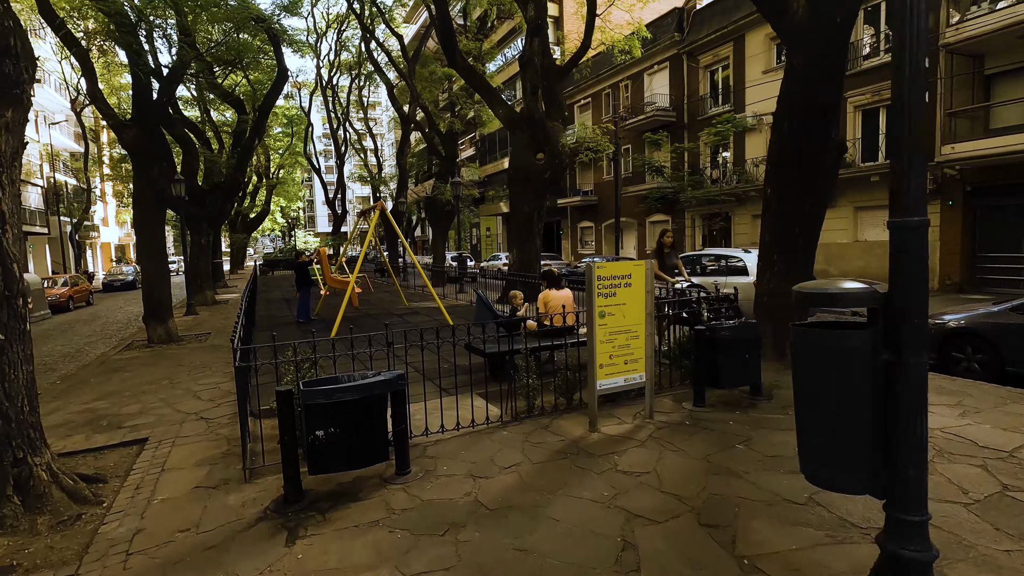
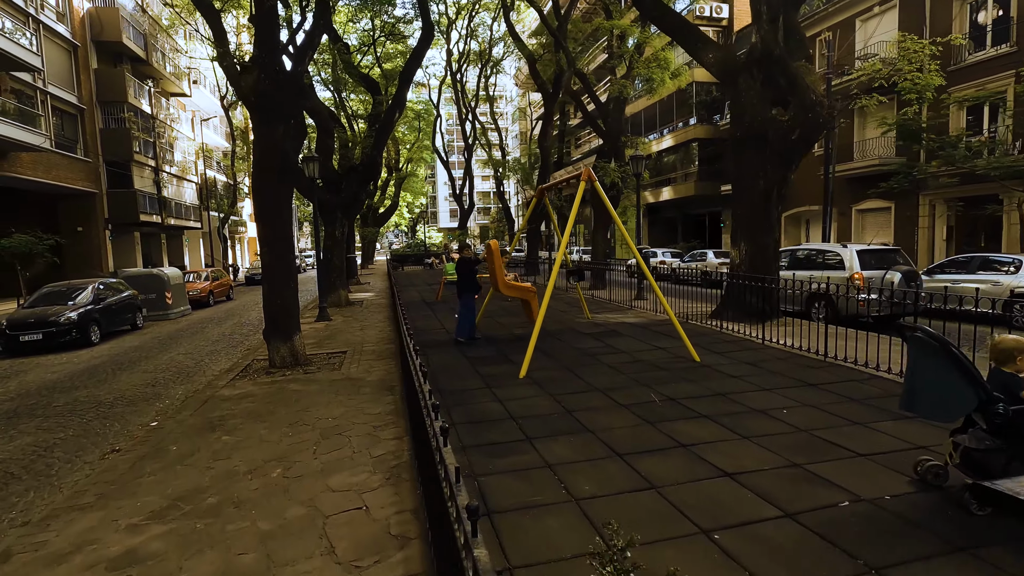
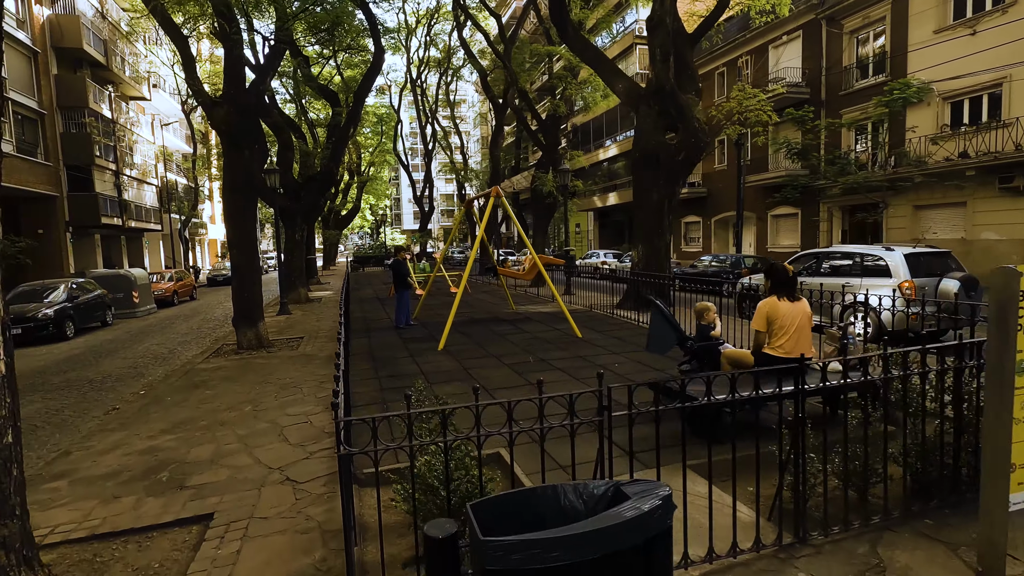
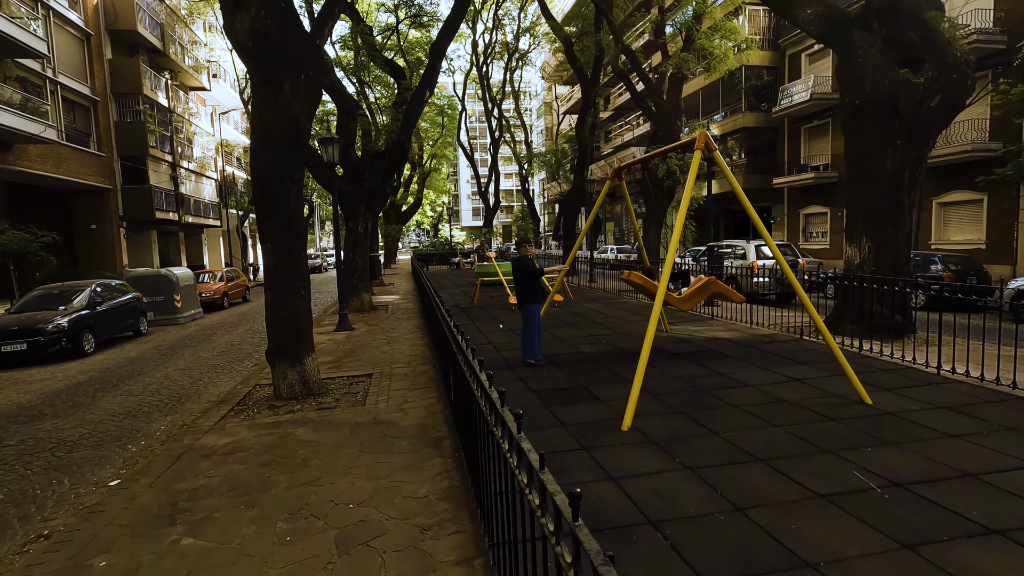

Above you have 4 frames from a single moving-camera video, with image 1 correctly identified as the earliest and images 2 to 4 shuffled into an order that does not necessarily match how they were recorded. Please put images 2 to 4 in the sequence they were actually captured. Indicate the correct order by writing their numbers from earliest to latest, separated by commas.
3, 2, 4
